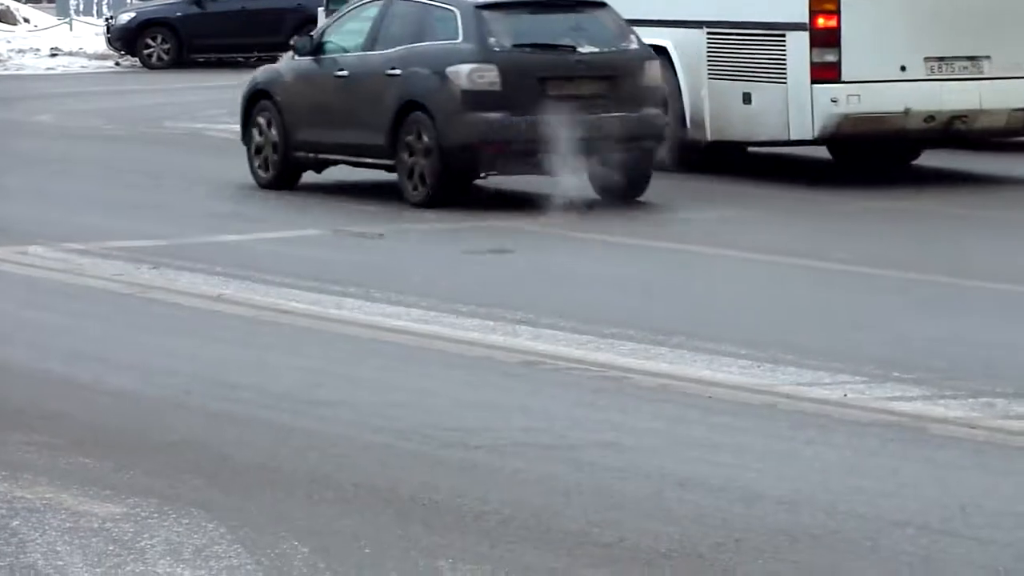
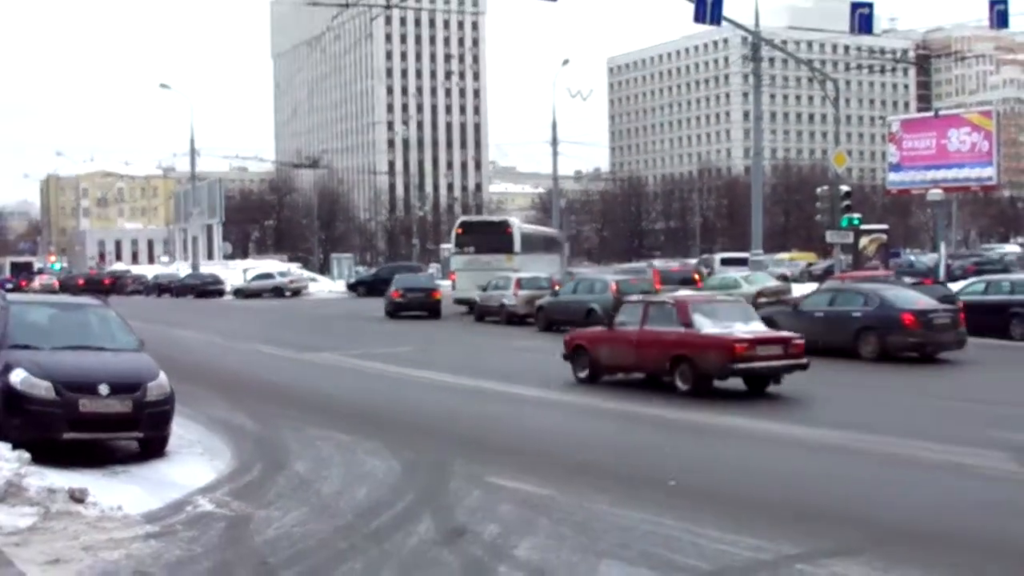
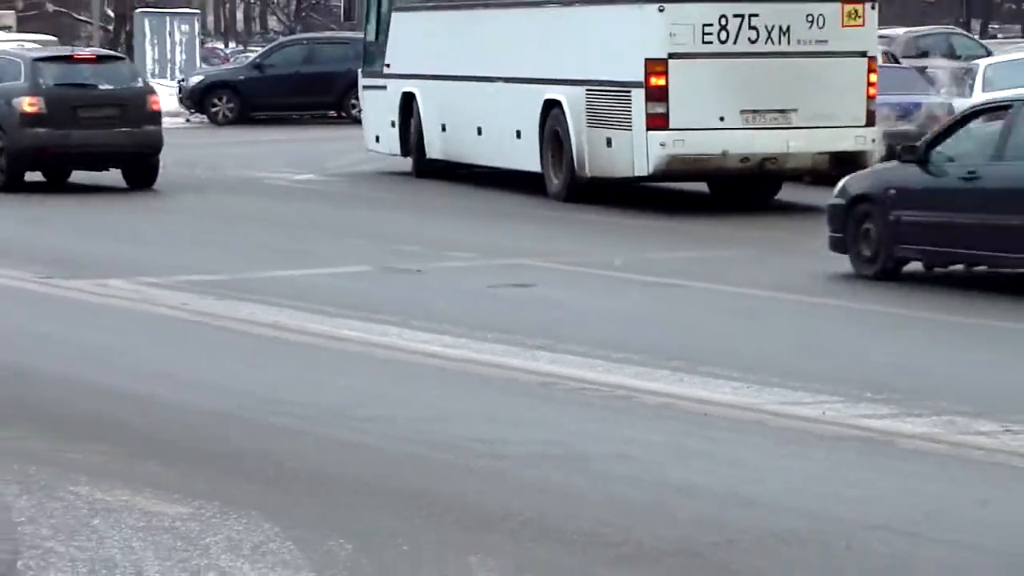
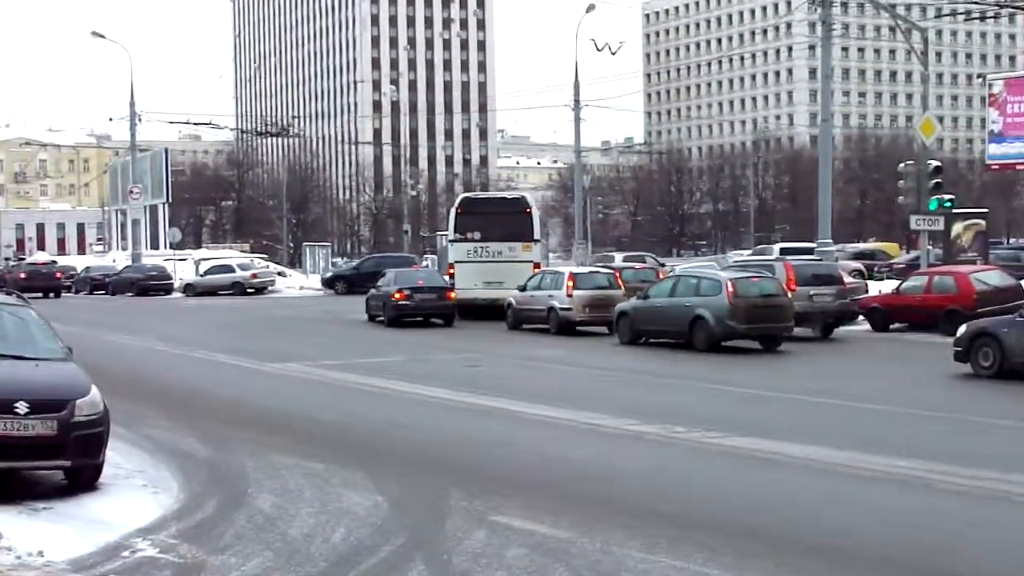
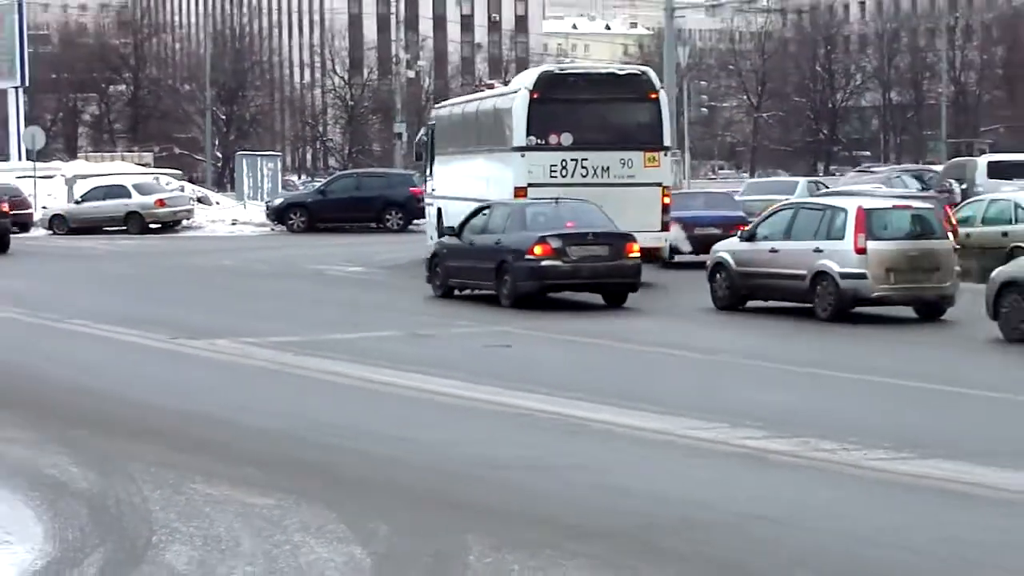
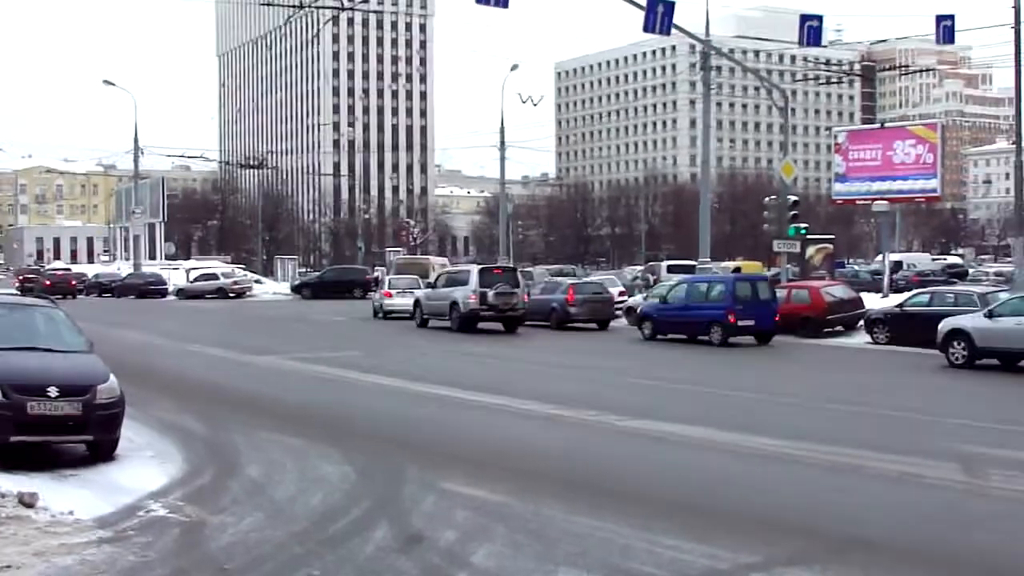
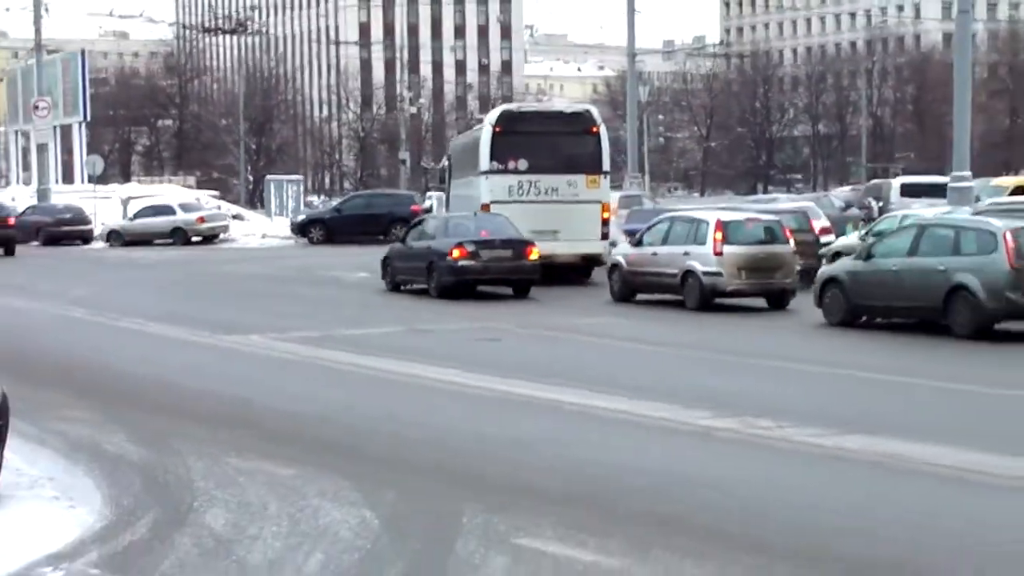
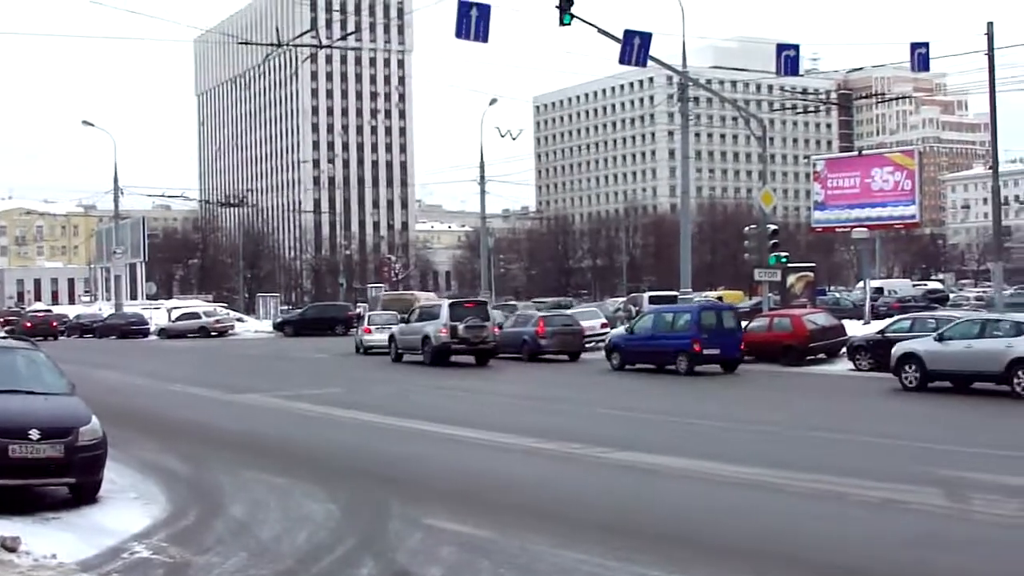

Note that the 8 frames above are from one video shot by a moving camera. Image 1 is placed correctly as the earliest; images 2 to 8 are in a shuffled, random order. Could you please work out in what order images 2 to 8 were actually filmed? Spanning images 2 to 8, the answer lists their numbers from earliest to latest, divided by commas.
3, 5, 7, 4, 2, 6, 8
